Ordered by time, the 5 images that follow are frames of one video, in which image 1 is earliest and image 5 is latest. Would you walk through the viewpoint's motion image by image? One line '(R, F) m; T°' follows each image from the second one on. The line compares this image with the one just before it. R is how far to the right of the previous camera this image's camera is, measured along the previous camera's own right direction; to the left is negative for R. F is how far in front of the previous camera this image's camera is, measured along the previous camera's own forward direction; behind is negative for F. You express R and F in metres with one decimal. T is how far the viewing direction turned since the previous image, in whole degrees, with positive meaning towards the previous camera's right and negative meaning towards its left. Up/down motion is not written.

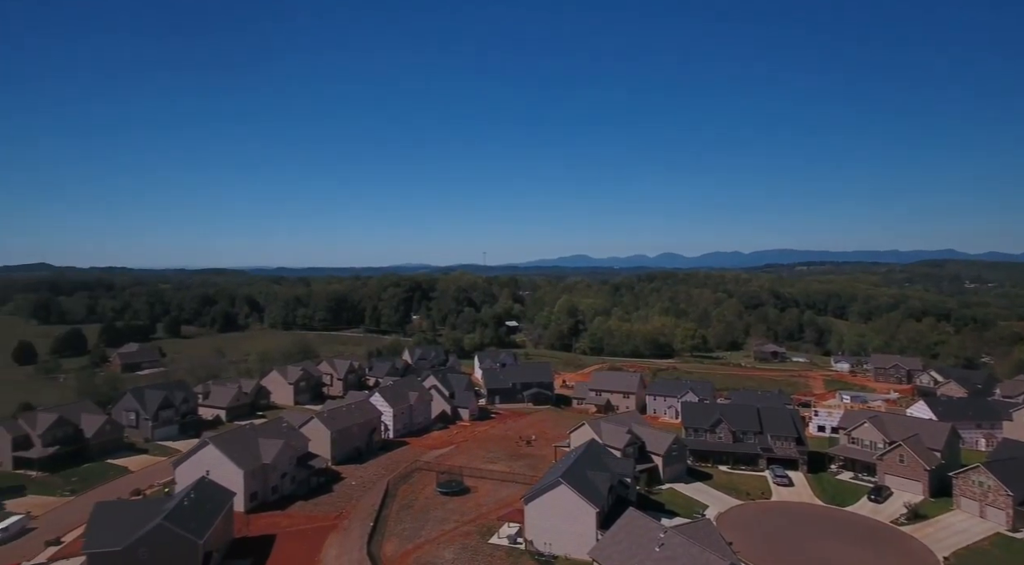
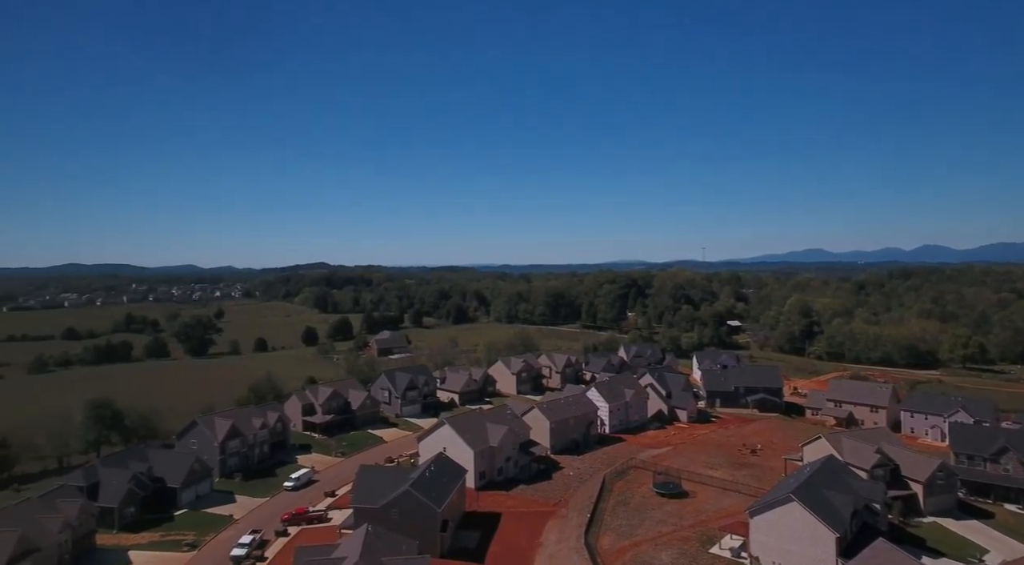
(-0.2, +1.4) m; -17°
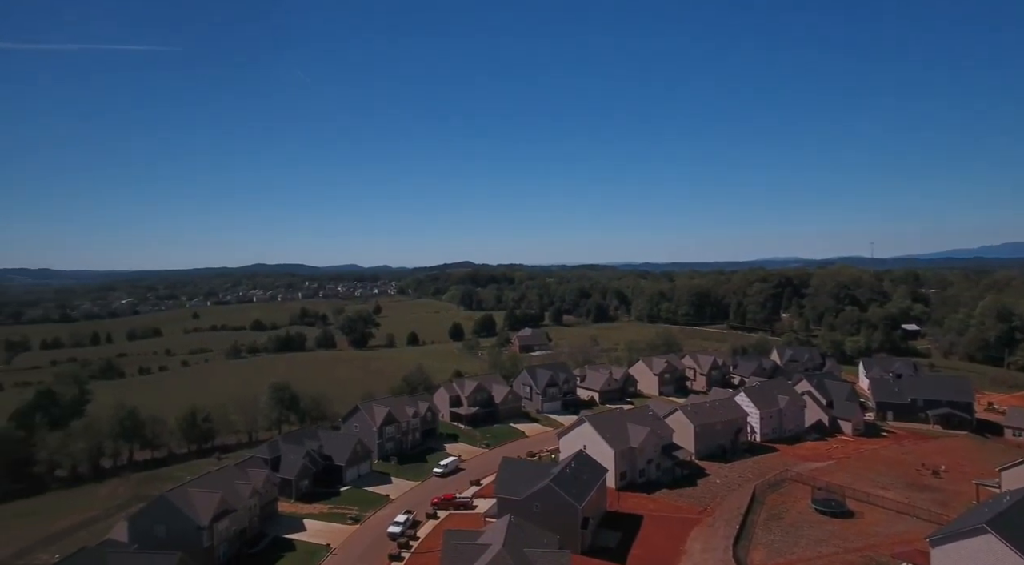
(-0.2, +1.6) m; -11°
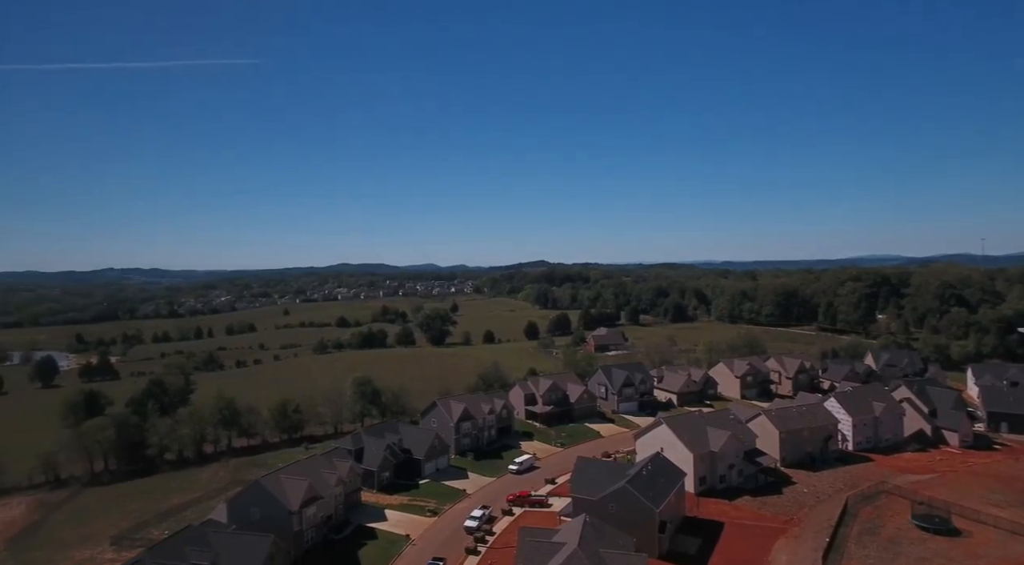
(-0.3, +0.8) m; -6°
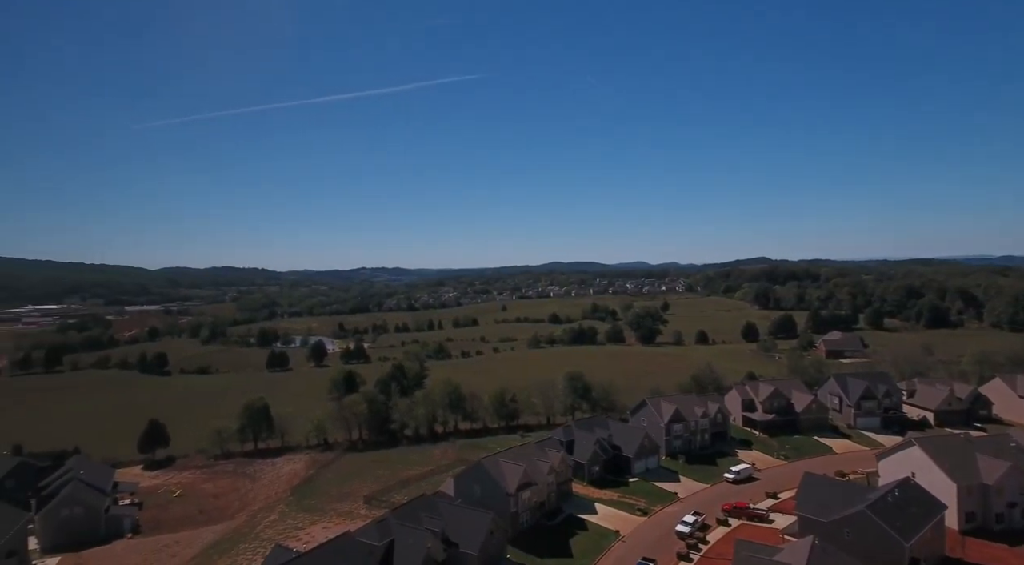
(-0.7, -0.5) m; -17°
